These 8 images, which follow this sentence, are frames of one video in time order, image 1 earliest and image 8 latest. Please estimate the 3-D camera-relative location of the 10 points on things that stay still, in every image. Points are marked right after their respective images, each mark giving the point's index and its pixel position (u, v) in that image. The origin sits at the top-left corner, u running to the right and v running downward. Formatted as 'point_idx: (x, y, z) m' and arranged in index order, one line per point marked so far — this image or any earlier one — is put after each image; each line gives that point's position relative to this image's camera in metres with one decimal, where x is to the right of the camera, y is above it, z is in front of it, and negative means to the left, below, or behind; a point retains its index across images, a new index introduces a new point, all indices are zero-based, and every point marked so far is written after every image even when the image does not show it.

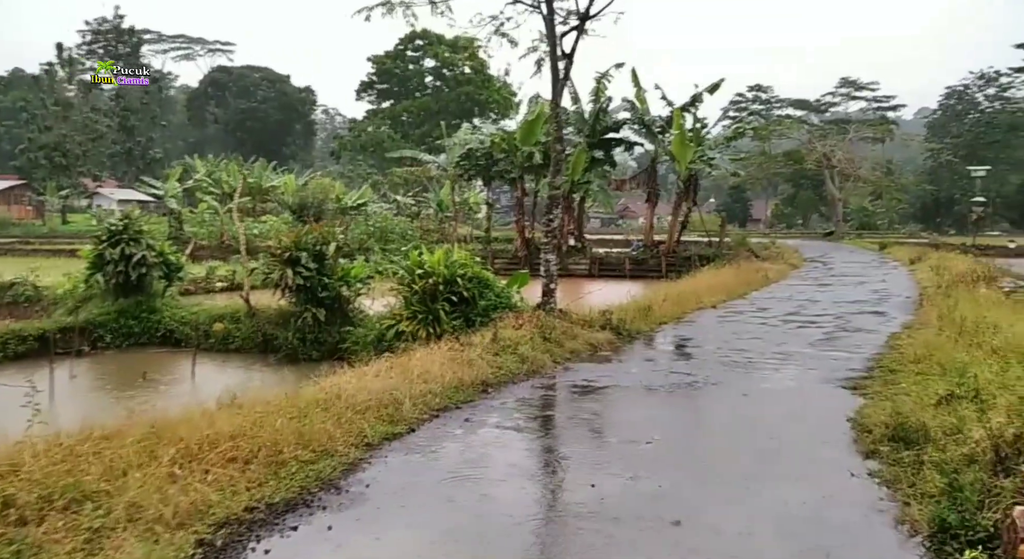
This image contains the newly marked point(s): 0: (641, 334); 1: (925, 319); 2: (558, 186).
0: (+1.7, -0.7, +11.7) m
1: (+6.2, -0.6, +13.5) m
2: (+0.6, +1.2, +11.3) m
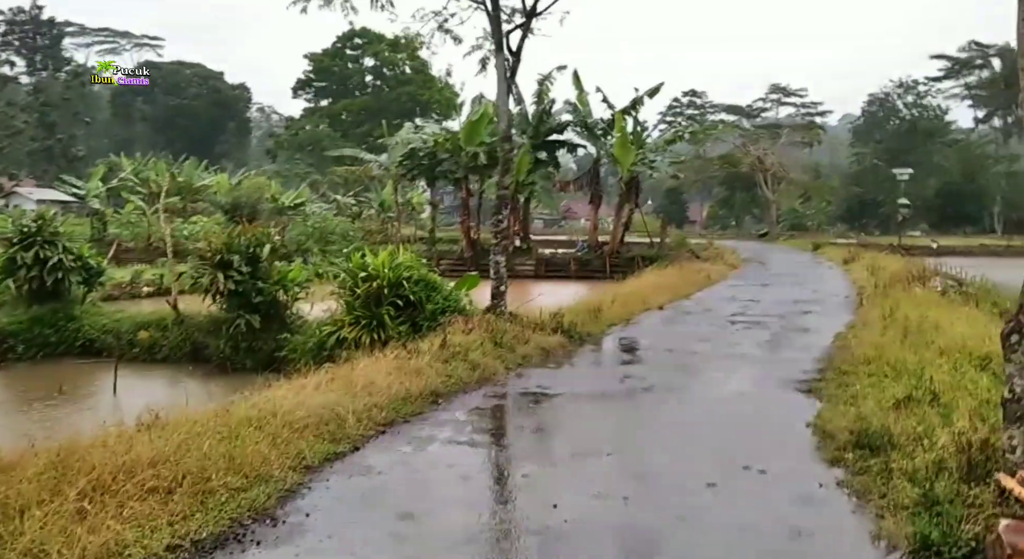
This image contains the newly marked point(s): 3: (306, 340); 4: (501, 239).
0: (+1.0, -0.7, +11.5) m
1: (+5.4, -0.6, +13.6) m
2: (-0.1, +1.1, +11.0) m
3: (-2.6, -0.8, +11.1) m
4: (-0.1, +0.5, +11.0) m
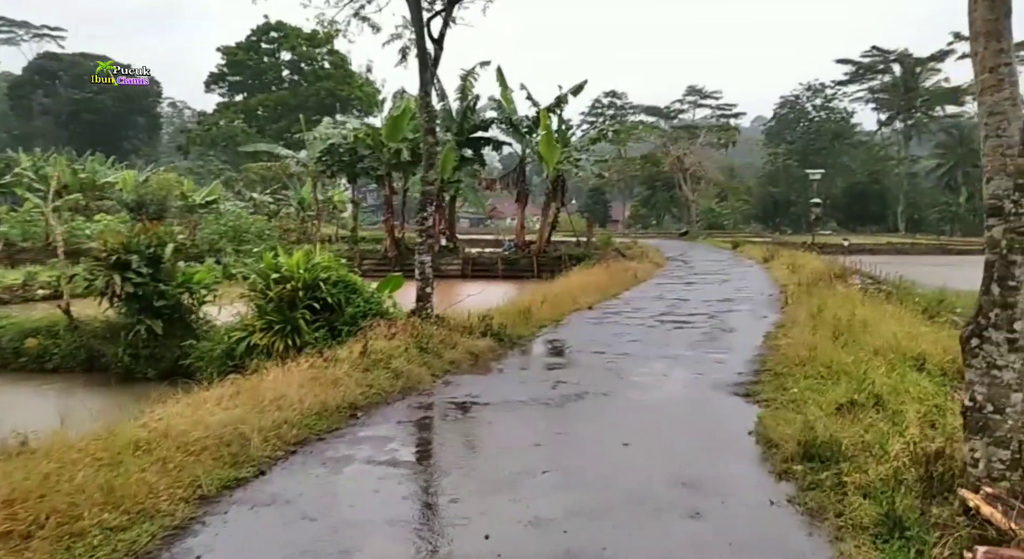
0: (+0.1, -0.7, +11.0) m
1: (+4.2, -0.5, +13.5) m
2: (-0.9, +1.1, +10.5) m
3: (-3.4, -0.8, +10.3) m
4: (-1.0, +0.5, +10.4) m
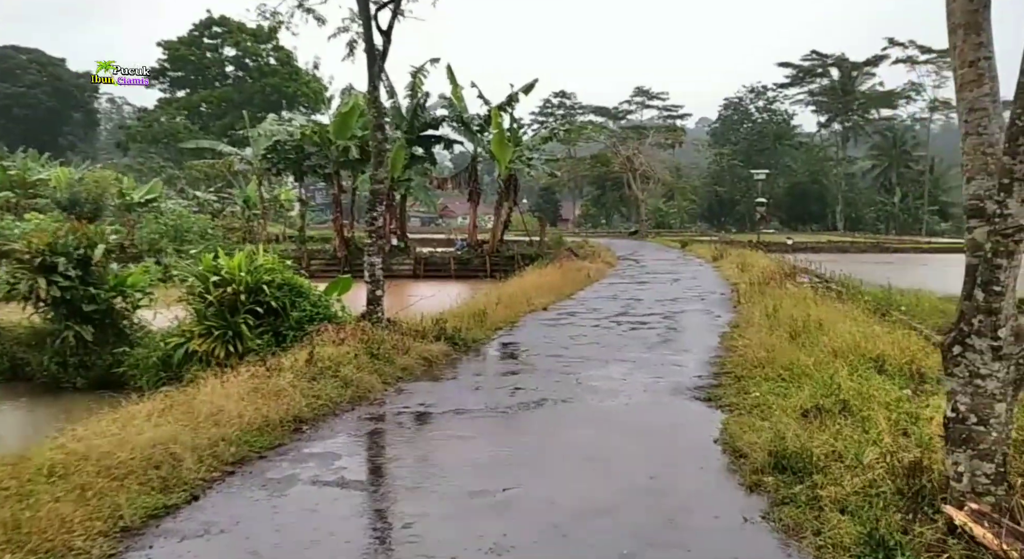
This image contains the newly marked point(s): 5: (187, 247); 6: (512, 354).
0: (-0.4, -0.8, +10.7) m
1: (+3.5, -0.5, +13.4) m
2: (-1.5, +1.1, +10.1) m
3: (-4.0, -0.8, +9.8) m
4: (-1.5, +0.5, +10.0) m
5: (-7.0, +0.7, +19.4) m
6: (0.0, -0.8, +10.2) m
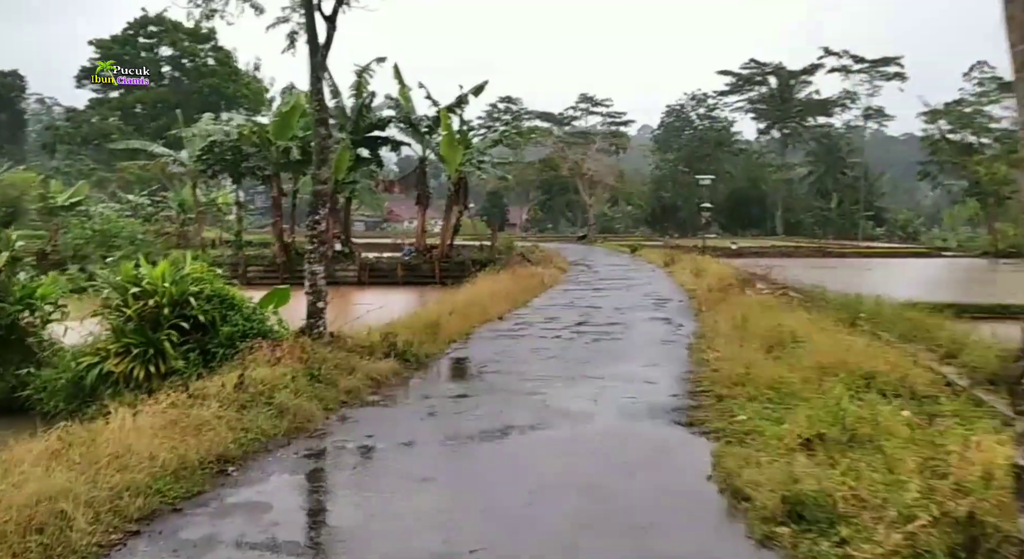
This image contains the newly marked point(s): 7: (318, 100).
0: (-0.9, -0.9, +9.8) m
1: (+2.9, -0.7, +12.7) m
2: (-1.9, +1.0, +9.1) m
3: (-4.4, -0.9, +8.7) m
4: (-2.0, +0.4, +9.1) m
5: (-8.0, +0.5, +18.1) m
6: (-0.5, -1.0, +9.4) m
7: (-2.0, +1.8, +9.1) m
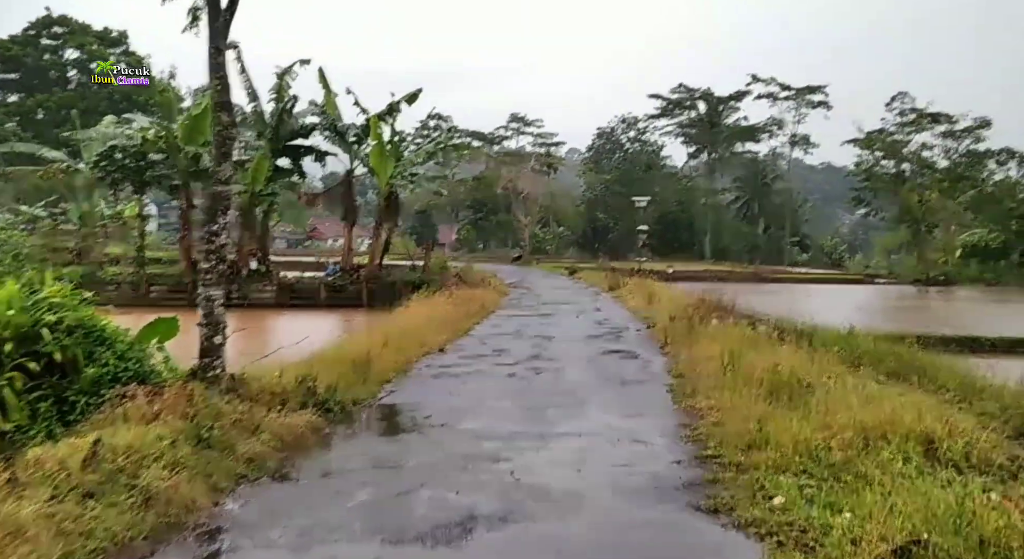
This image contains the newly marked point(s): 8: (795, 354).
0: (-1.4, -1.1, +7.8) m
1: (+2.2, -1.0, +11.0) m
2: (-2.3, +0.8, +7.1) m
3: (-4.7, -1.1, +6.5) m
4: (-2.3, +0.1, +7.1) m
5: (-9.1, +0.2, +15.6) m
6: (-0.9, -1.2, +7.4) m
7: (-2.3, +1.6, +7.2) m
8: (+3.2, -0.8, +10.2) m
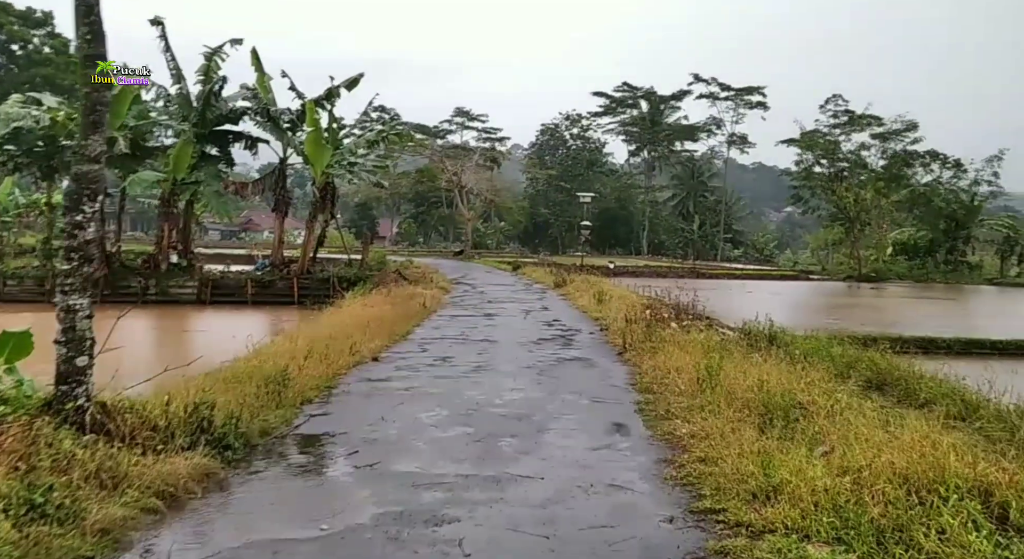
0: (-1.7, -1.1, +6.3) m
1: (+1.6, -1.0, +9.8) m
2: (-2.6, +0.8, +5.6) m
3: (-5.0, -1.1, +4.7) m
4: (-2.7, +0.1, +5.5) m
5: (-10.0, +0.3, +13.6) m
6: (-1.2, -1.2, +6.0) m
7: (-2.7, +1.6, +5.6) m
8: (+2.7, -0.9, +9.0) m
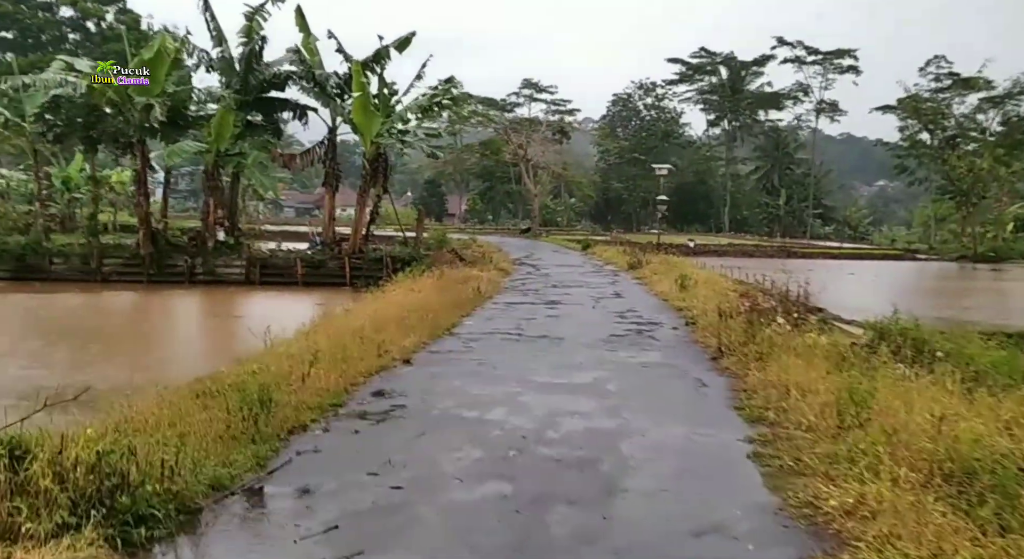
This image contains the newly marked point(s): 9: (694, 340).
0: (-1.5, -1.1, +4.2) m
1: (+2.1, -0.9, +7.3) m
2: (-2.4, +0.8, +3.4) m
3: (-4.9, -1.1, +2.9) m
4: (-2.5, +0.2, +3.4) m
5: (-9.1, +0.6, +12.0) m
6: (-1.0, -1.2, +3.8) m
7: (-2.4, +1.6, +3.5) m
8: (+3.2, -0.8, +6.4) m
9: (+2.3, -0.8, +11.3) m
